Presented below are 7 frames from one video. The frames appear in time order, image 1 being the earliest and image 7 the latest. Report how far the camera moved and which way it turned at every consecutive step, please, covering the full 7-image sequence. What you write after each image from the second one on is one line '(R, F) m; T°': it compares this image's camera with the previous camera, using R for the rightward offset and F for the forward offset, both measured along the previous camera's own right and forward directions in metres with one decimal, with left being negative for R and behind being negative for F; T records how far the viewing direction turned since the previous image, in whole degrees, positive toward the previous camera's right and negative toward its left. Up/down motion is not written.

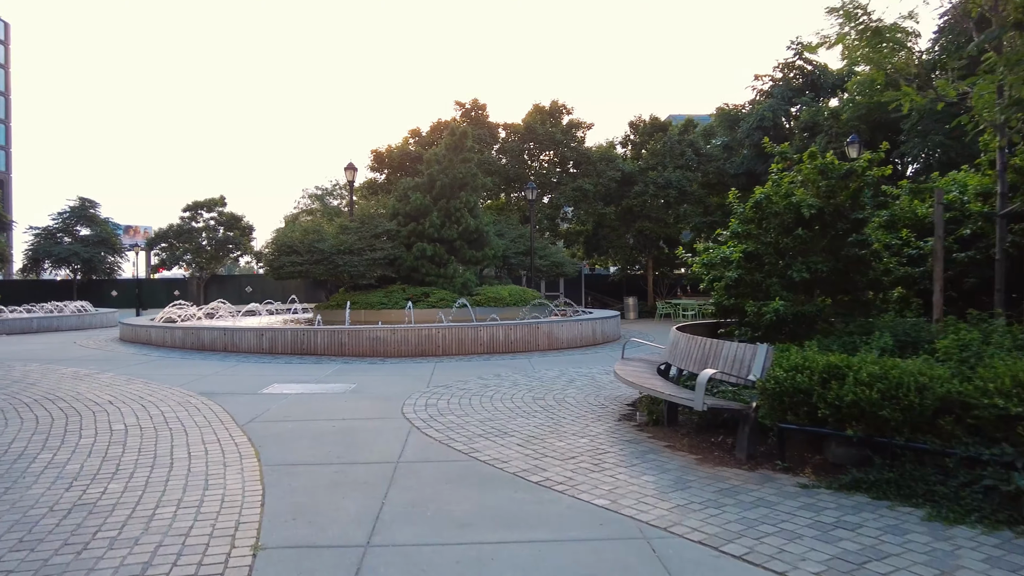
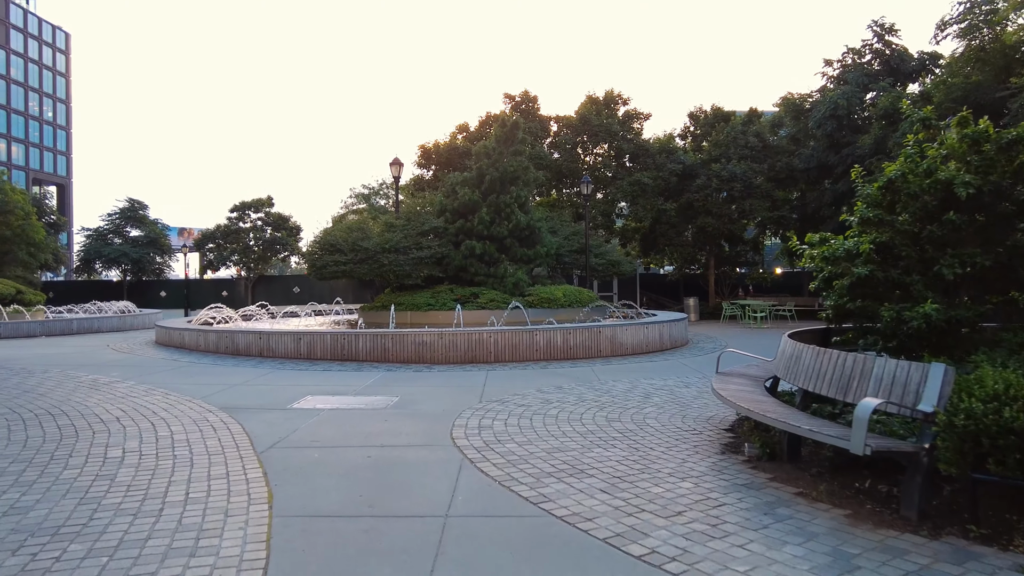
(-0.2, +1.5) m; -4°
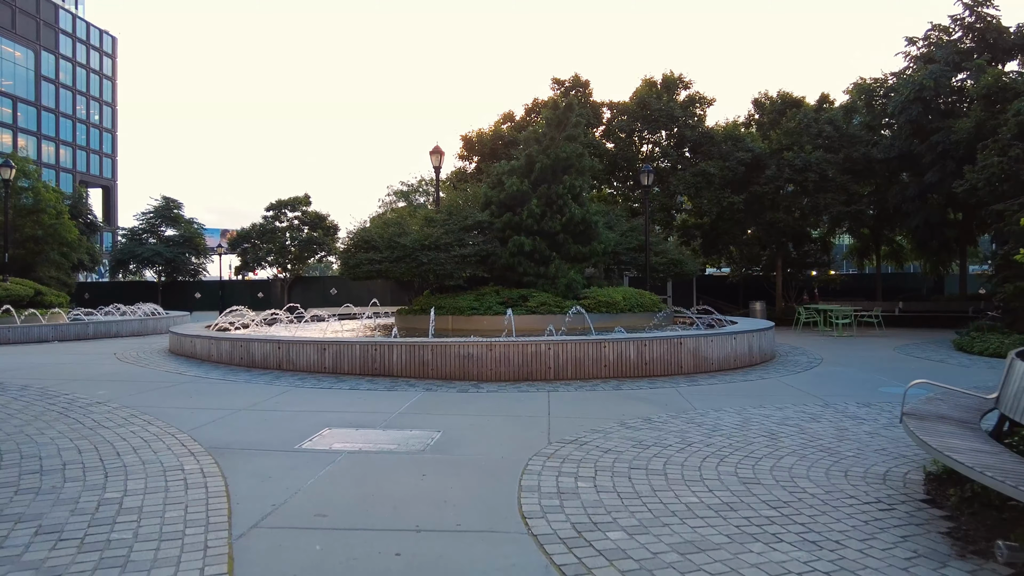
(-0.4, +2.2) m; -3°
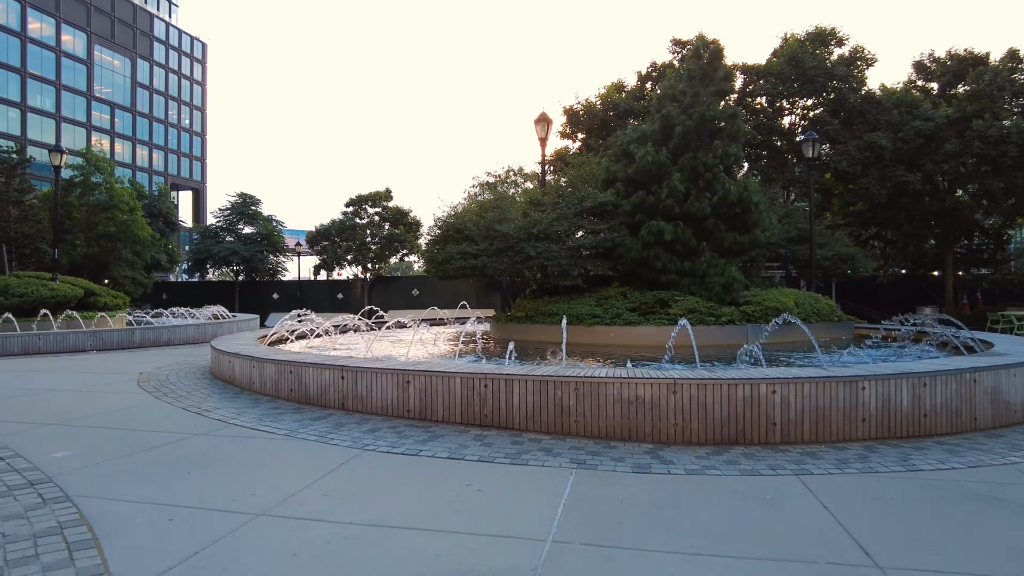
(-1.0, +4.1) m; -6°
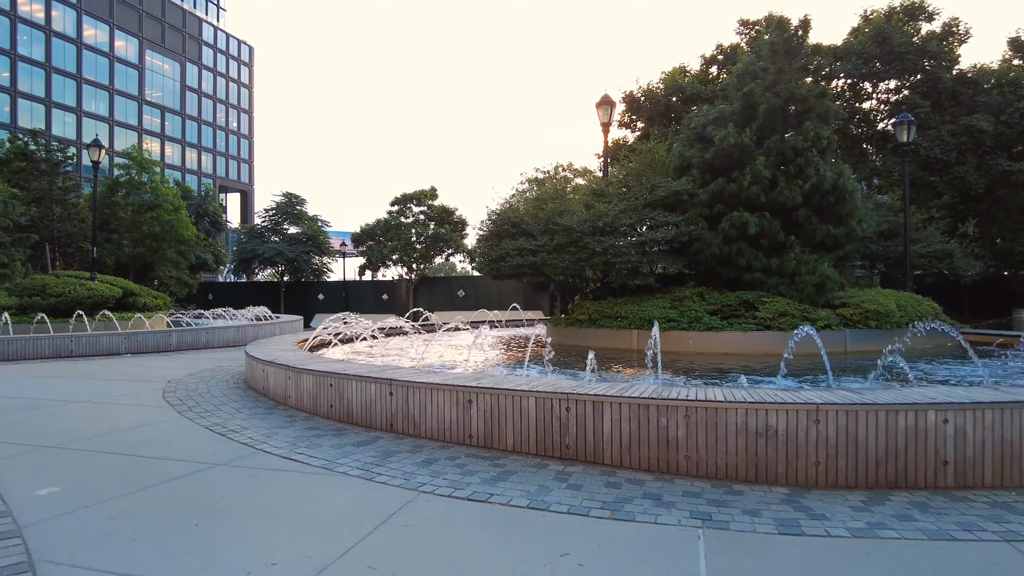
(-0.3, +1.4) m; -3°
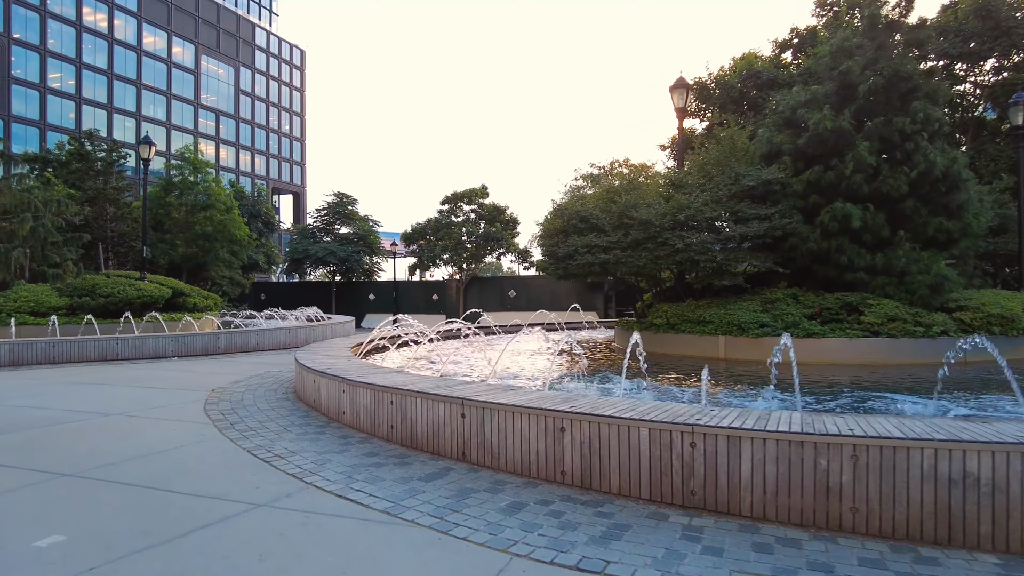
(-0.4, +1.1) m; -4°
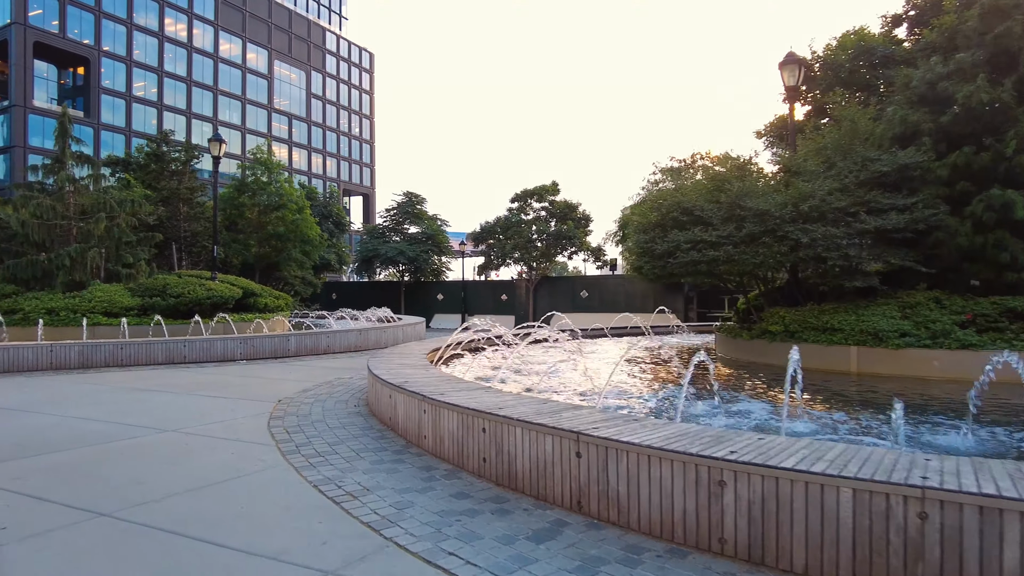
(-0.4, +1.2) m; -5°
